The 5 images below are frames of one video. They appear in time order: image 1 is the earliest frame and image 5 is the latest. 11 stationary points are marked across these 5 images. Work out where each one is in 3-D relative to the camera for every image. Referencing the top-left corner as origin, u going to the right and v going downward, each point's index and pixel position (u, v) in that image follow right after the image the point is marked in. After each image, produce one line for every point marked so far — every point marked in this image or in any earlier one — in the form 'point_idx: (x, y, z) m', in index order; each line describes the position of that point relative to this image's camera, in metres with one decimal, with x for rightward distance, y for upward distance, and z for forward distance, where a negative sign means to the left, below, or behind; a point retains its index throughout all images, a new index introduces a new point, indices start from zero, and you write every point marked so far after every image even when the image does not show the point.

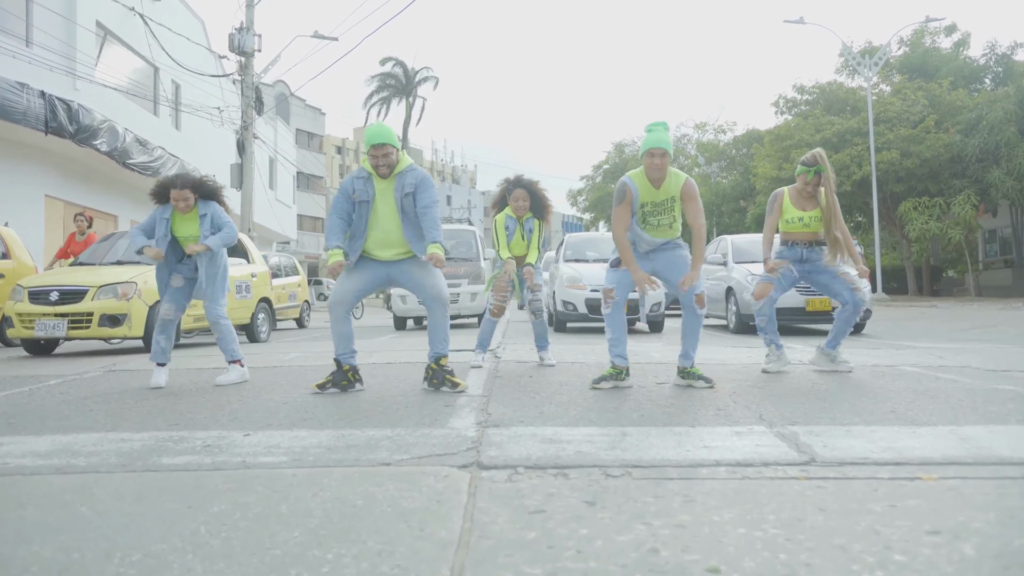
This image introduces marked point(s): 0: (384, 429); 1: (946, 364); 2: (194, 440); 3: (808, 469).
0: (-0.5, -0.6, +3.9) m
1: (+3.4, -0.6, +7.3) m
2: (-1.3, -0.6, +3.8) m
3: (+0.9, -0.6, +3.0) m
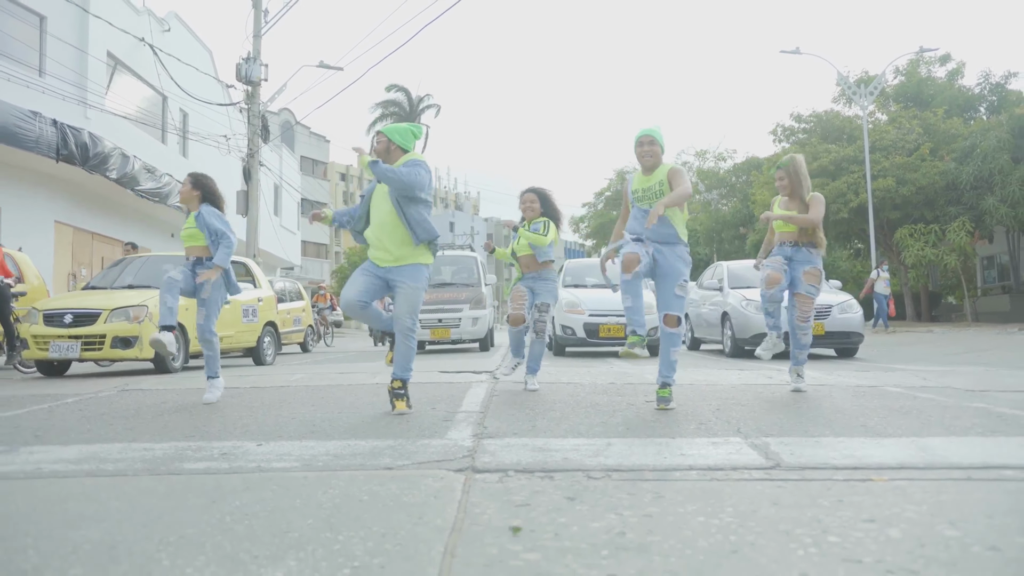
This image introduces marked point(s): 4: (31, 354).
0: (-0.6, -0.7, +4.3) m
1: (+3.4, -0.8, +7.6) m
2: (-1.3, -0.7, +4.1) m
3: (+0.9, -0.7, +3.3) m
4: (-5.0, -0.7, +9.8) m
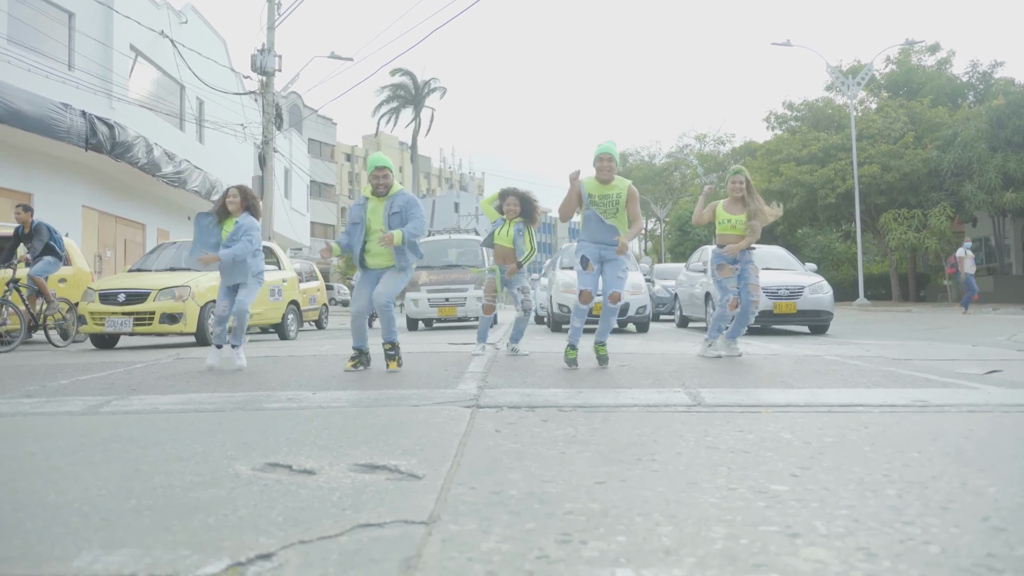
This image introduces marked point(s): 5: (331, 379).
0: (-0.6, -0.6, +5.6) m
1: (+3.3, -0.6, +8.8) m
2: (-1.4, -0.6, +5.5) m
3: (+0.9, -0.6, +4.6) m
4: (-5.0, -0.5, +11.1) m
5: (-1.2, -0.6, +6.4) m
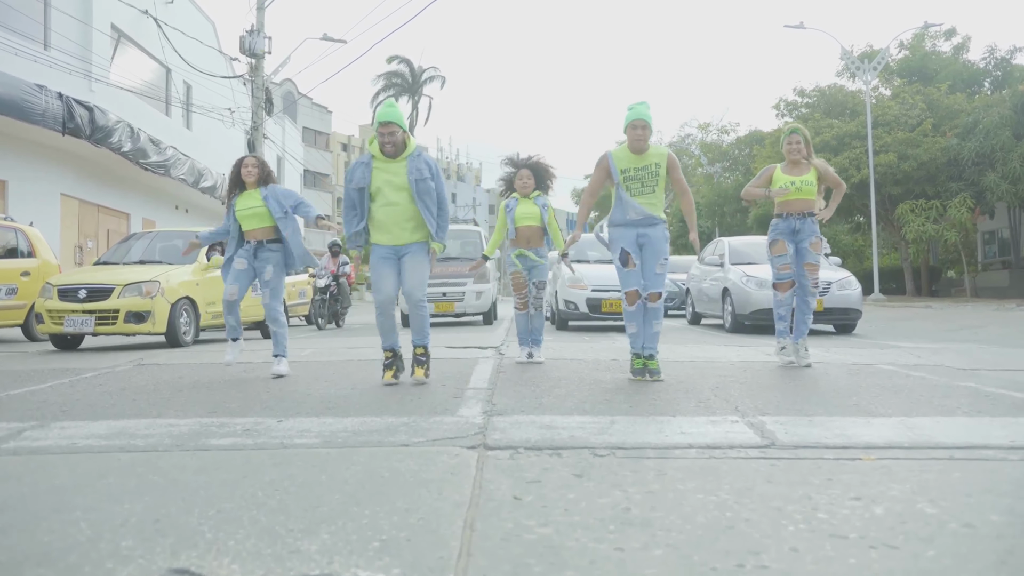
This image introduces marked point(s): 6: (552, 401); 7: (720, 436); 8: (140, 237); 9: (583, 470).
0: (-0.5, -0.6, +4.5) m
1: (+3.4, -0.6, +7.8) m
2: (-1.3, -0.6, +4.4) m
3: (+1.0, -0.6, +3.5) m
4: (-5.0, -0.4, +10.0) m
5: (-1.2, -0.6, +5.3) m
6: (+0.2, -0.6, +4.9) m
7: (+0.9, -0.6, +3.8) m
8: (-4.7, +0.6, +11.7) m
9: (+0.2, -0.6, +3.2) m
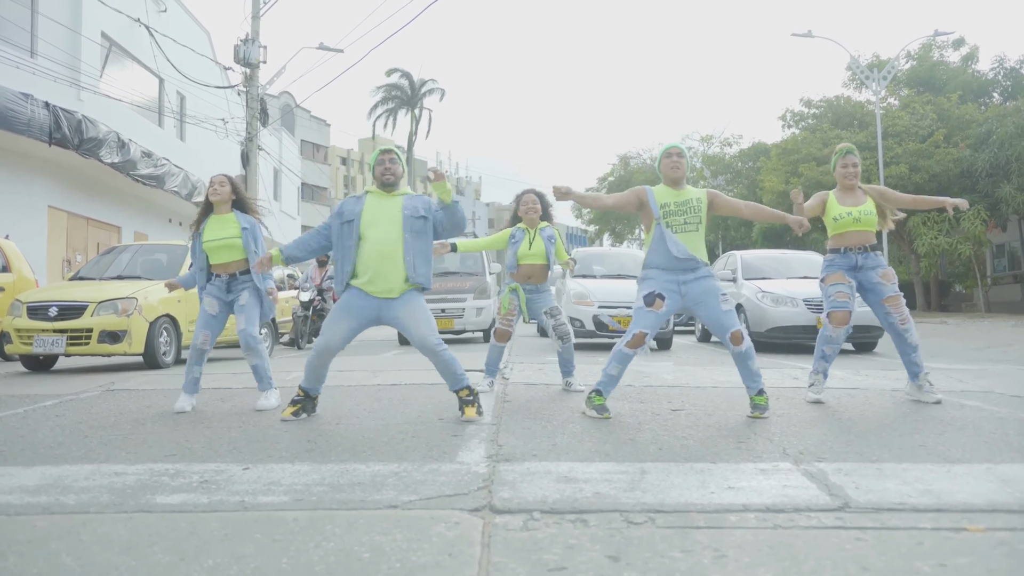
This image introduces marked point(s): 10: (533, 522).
0: (-0.5, -0.7, +3.8) m
1: (+3.4, -0.8, +7.1) m
2: (-1.3, -0.7, +3.7) m
3: (+1.0, -0.7, +2.8) m
4: (-5.0, -0.6, +9.3) m
5: (-1.1, -0.7, +4.6) m
6: (+0.2, -0.7, +4.2) m
7: (+0.9, -0.7, +3.1) m
8: (-4.6, +0.4, +11.0) m
9: (+0.3, -0.7, +2.5) m
10: (+0.1, -0.7, +2.8) m
